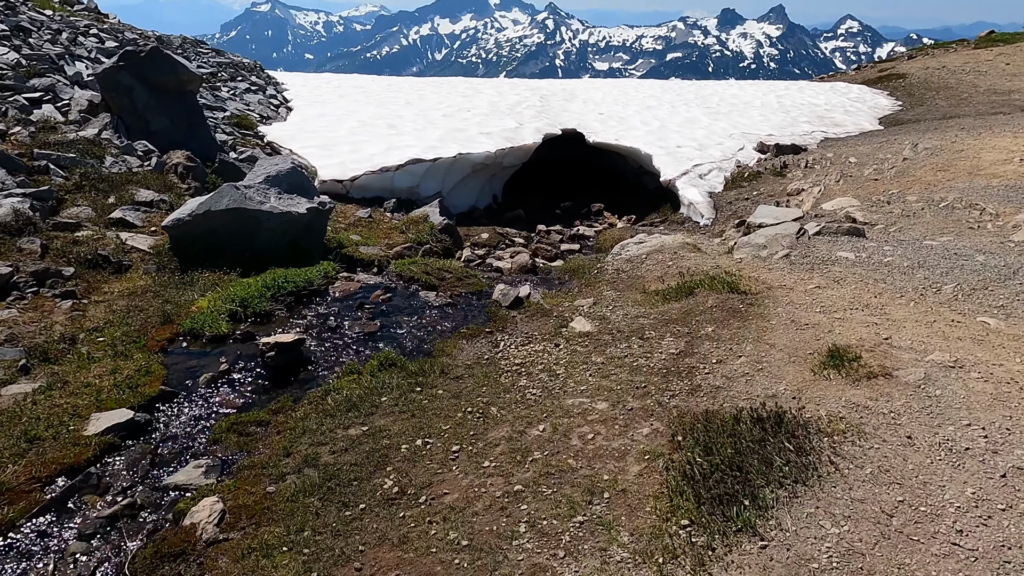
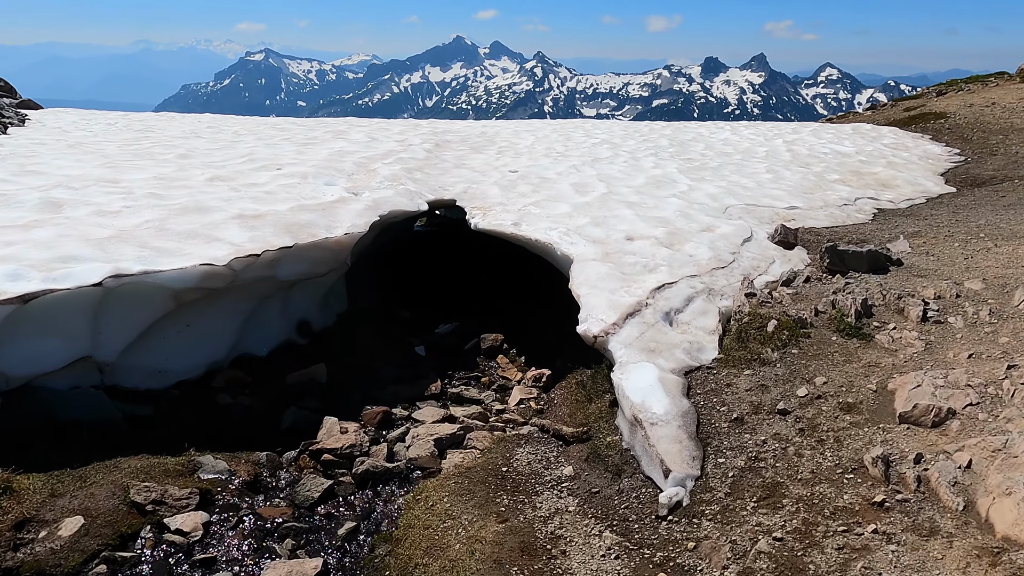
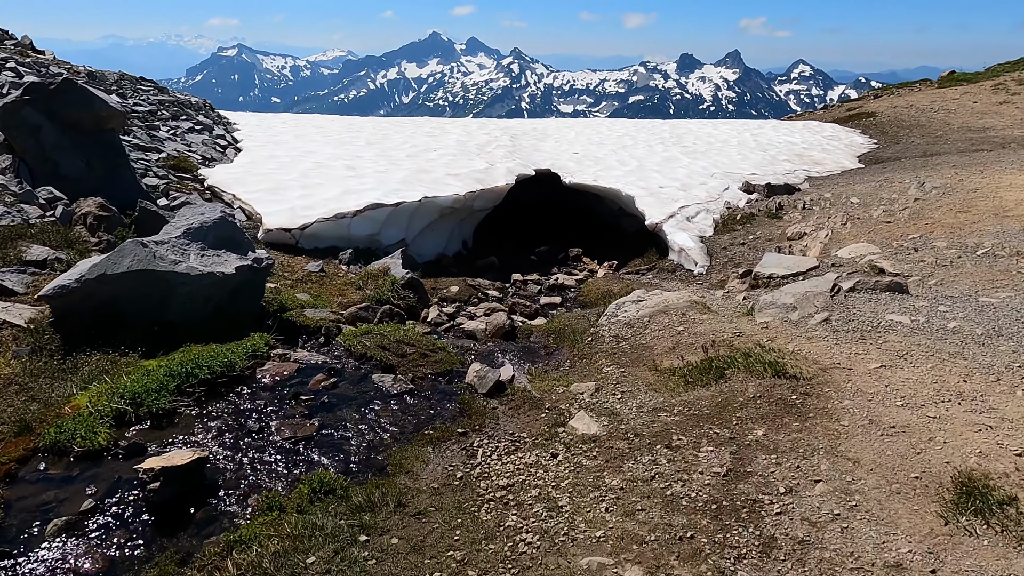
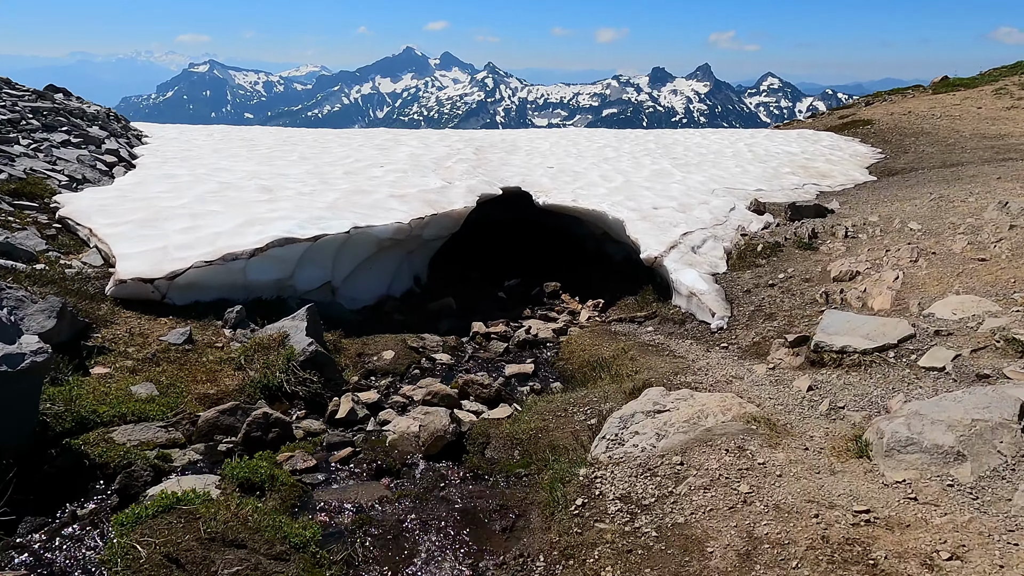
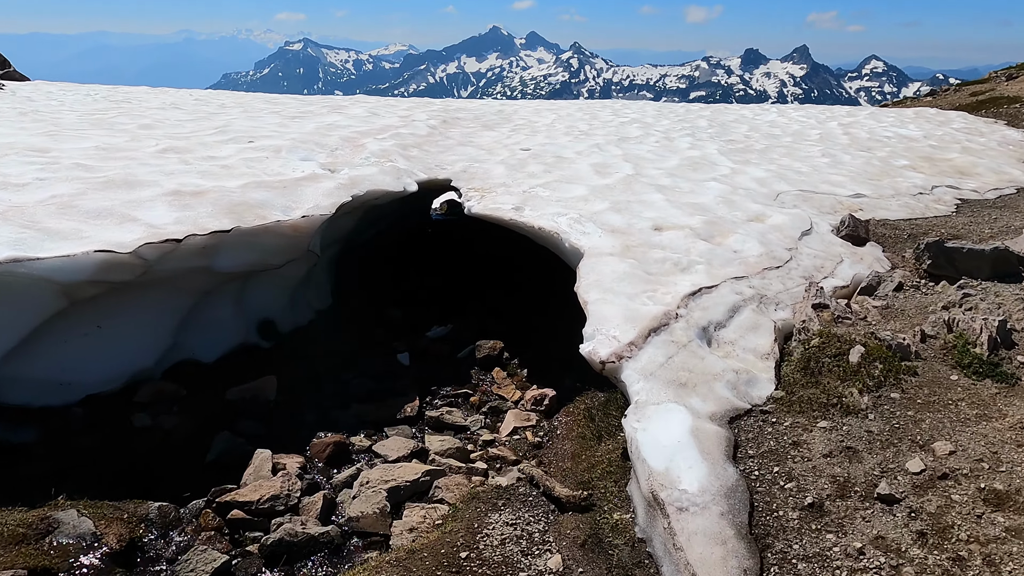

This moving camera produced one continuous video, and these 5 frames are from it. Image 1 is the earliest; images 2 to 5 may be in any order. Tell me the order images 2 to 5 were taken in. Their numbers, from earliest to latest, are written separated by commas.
3, 4, 2, 5
